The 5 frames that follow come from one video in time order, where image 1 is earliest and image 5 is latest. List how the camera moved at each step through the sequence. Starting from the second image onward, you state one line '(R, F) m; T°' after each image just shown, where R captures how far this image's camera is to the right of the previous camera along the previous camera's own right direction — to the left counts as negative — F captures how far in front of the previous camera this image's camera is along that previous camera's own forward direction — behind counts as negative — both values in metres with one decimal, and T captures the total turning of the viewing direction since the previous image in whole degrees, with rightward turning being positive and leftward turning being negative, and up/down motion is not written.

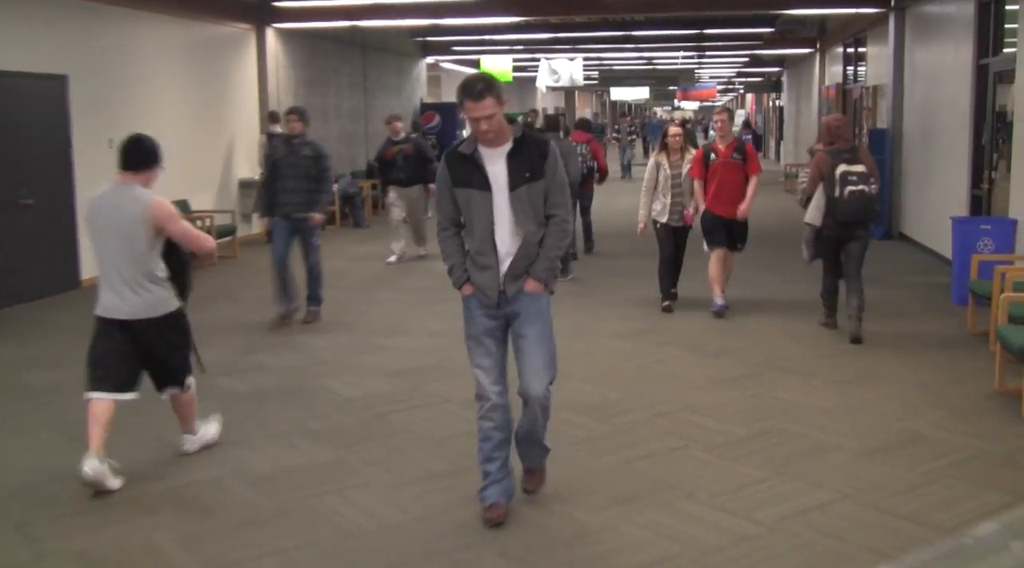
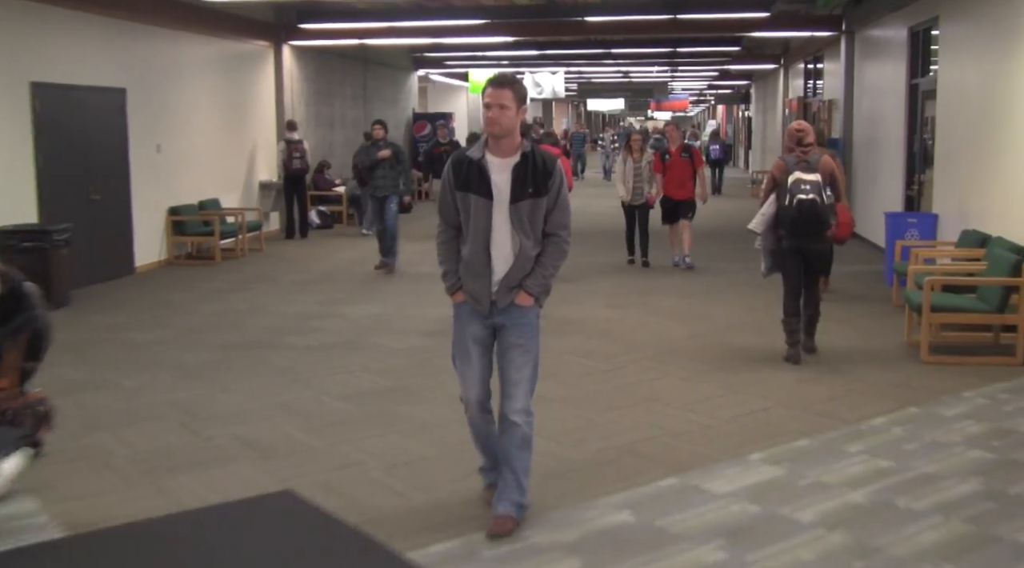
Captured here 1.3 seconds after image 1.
(-0.3, -1.4) m; +2°
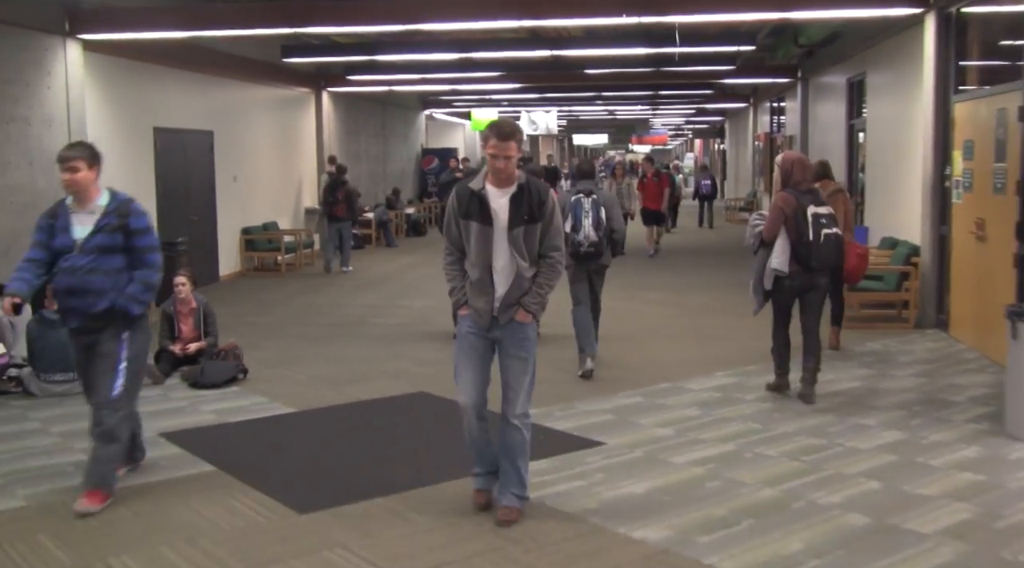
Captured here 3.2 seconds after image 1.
(-0.5, -2.3) m; +1°
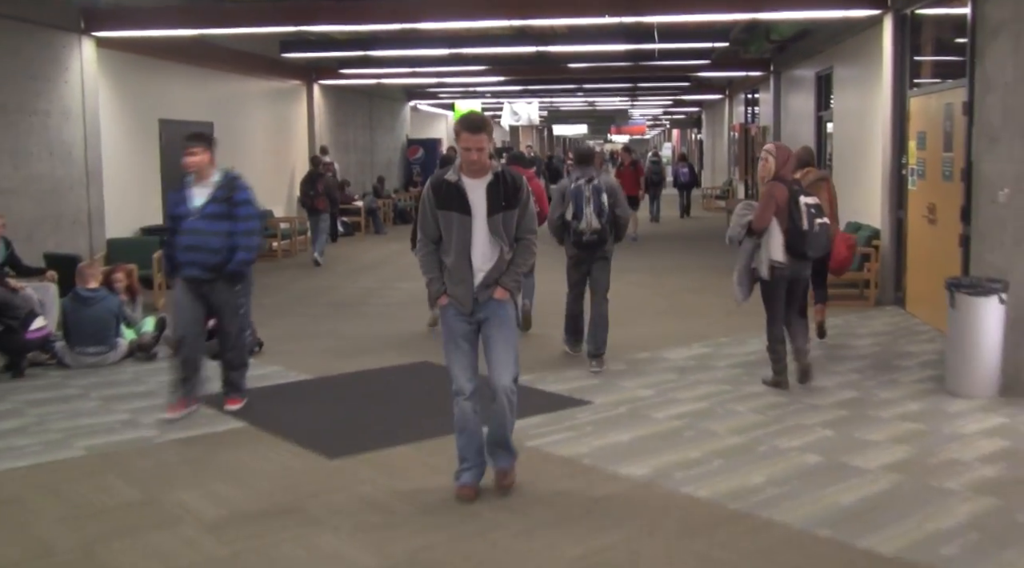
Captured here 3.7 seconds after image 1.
(-0.1, -0.6) m; +1°
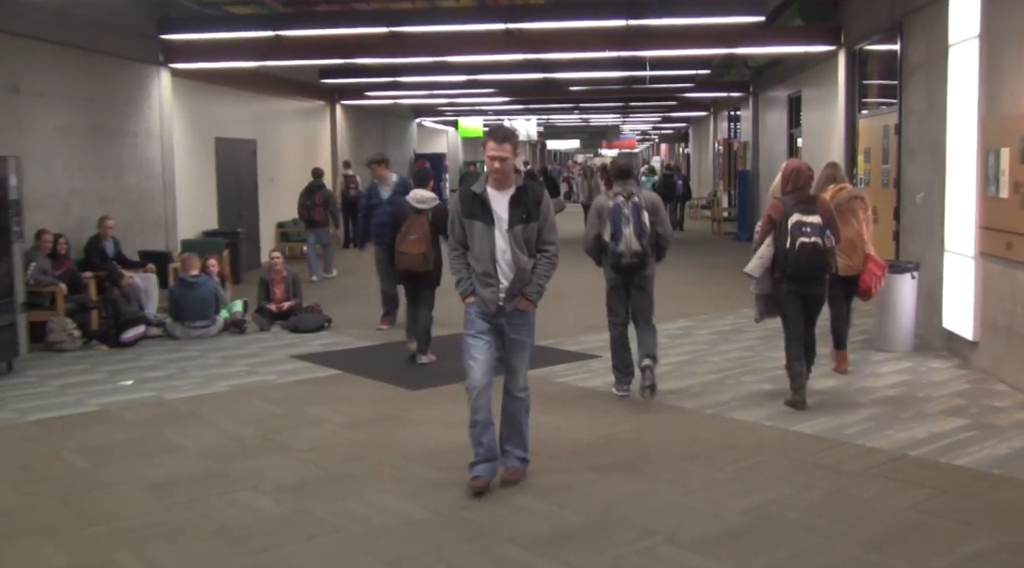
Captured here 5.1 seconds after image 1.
(-0.3, -1.7) m; +1°
